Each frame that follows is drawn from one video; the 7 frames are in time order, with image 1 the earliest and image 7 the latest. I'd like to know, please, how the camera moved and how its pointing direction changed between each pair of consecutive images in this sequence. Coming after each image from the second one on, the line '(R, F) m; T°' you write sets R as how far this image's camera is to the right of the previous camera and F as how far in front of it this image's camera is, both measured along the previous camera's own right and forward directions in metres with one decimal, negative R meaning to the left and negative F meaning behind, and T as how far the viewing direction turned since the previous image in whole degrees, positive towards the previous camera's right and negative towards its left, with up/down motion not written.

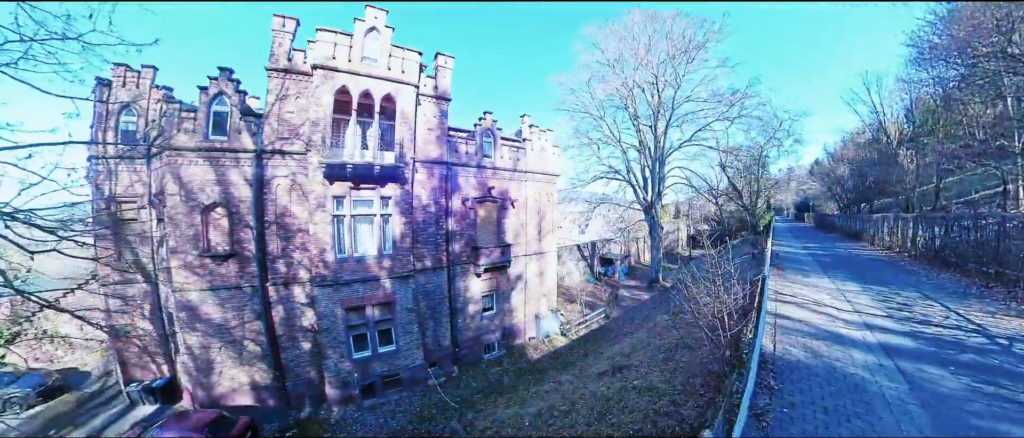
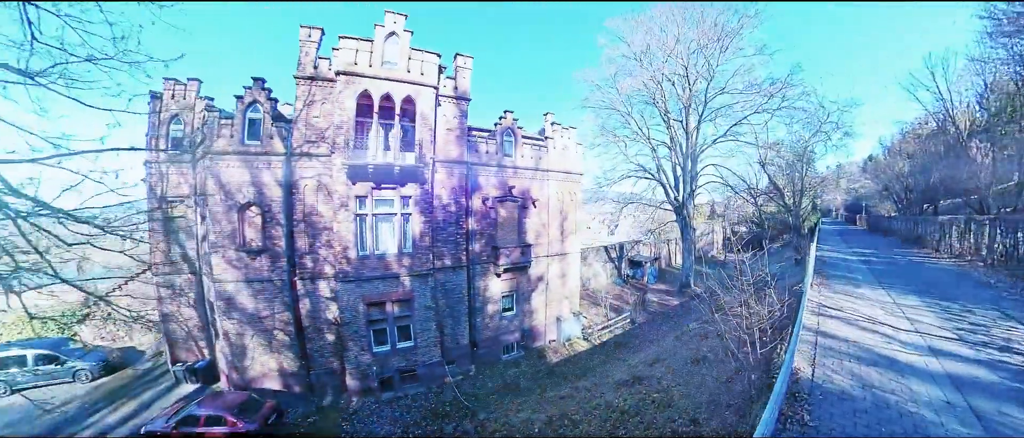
(+0.8, +0.2) m; -6°
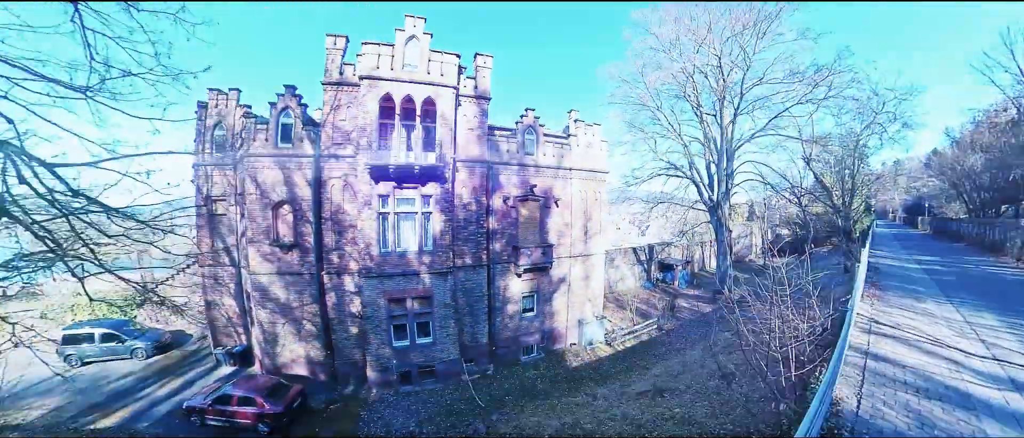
(+0.7, +0.1) m; -6°
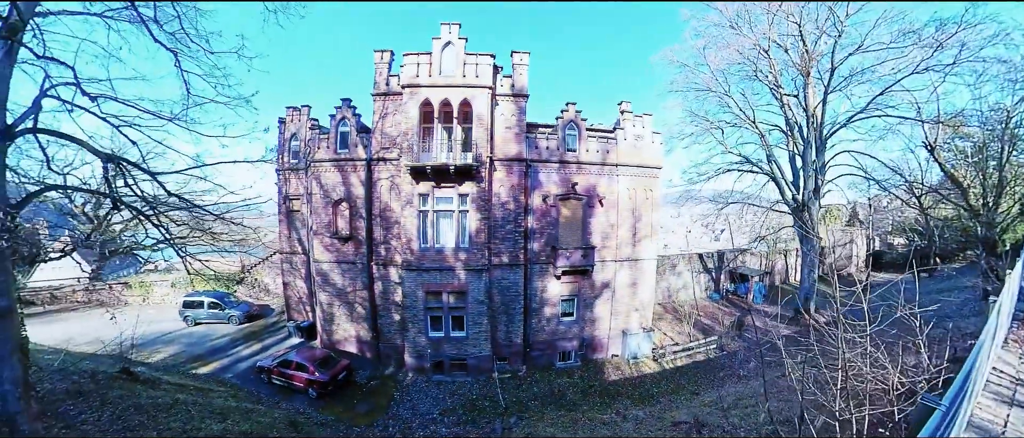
(+2.0, +0.4) m; -14°
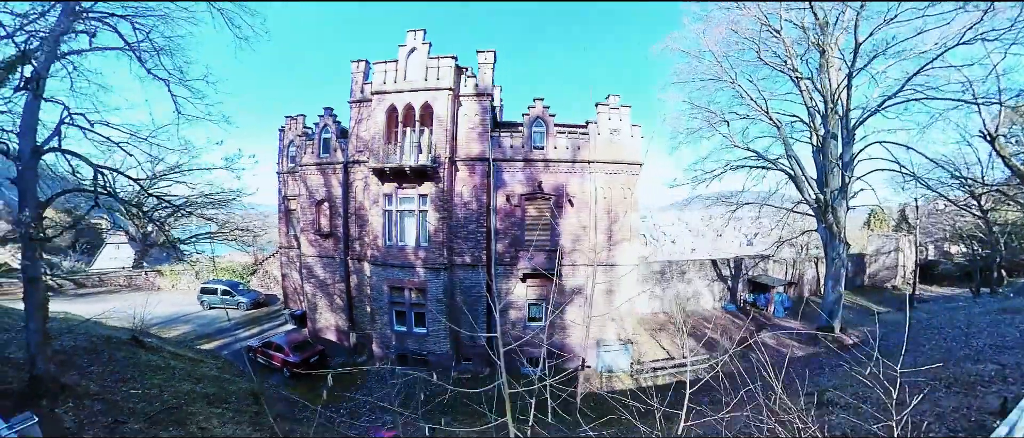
(+4.5, +0.8) m; -12°
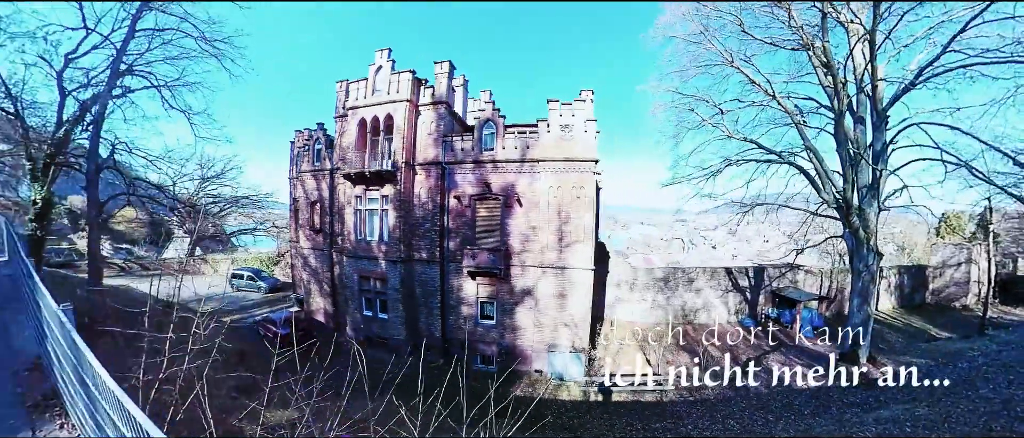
(+5.2, +1.5) m; -15°
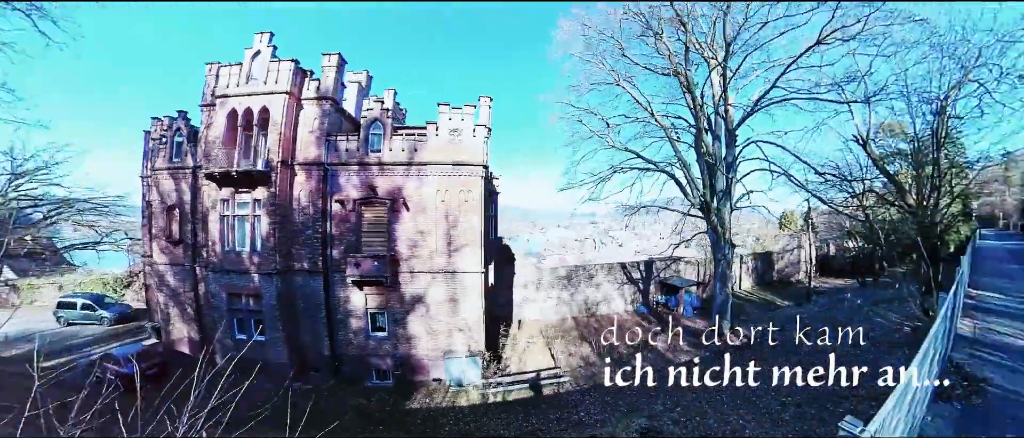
(+1.3, +0.4) m; +10°
